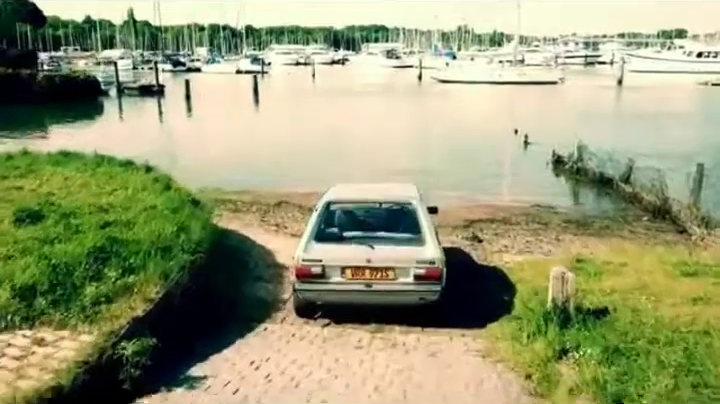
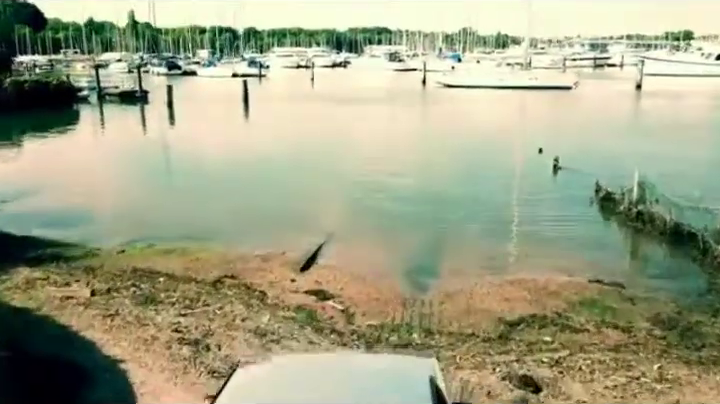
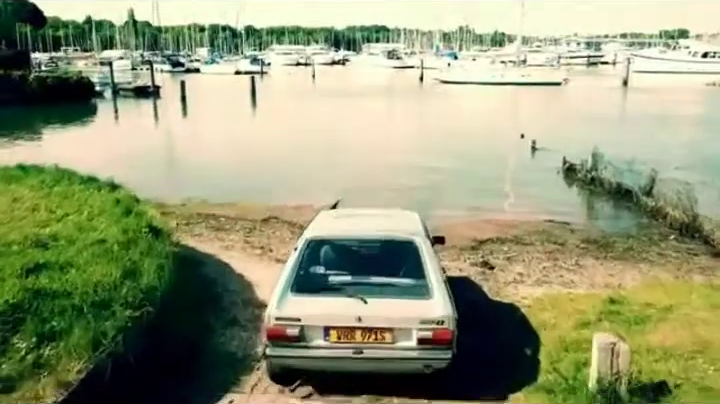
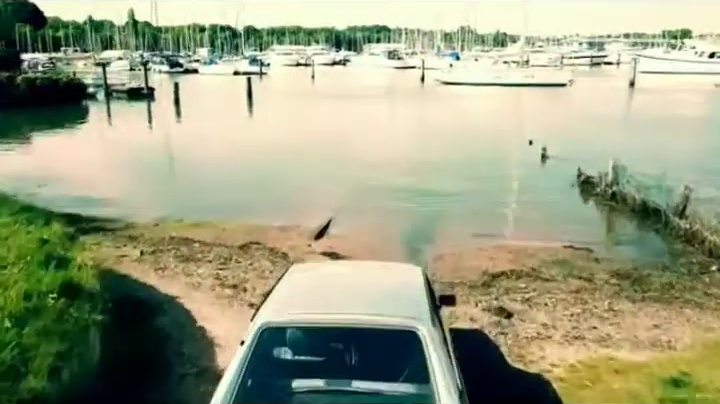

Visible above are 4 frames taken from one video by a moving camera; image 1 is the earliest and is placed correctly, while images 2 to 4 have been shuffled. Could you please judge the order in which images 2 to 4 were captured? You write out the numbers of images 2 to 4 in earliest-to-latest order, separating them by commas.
3, 4, 2
